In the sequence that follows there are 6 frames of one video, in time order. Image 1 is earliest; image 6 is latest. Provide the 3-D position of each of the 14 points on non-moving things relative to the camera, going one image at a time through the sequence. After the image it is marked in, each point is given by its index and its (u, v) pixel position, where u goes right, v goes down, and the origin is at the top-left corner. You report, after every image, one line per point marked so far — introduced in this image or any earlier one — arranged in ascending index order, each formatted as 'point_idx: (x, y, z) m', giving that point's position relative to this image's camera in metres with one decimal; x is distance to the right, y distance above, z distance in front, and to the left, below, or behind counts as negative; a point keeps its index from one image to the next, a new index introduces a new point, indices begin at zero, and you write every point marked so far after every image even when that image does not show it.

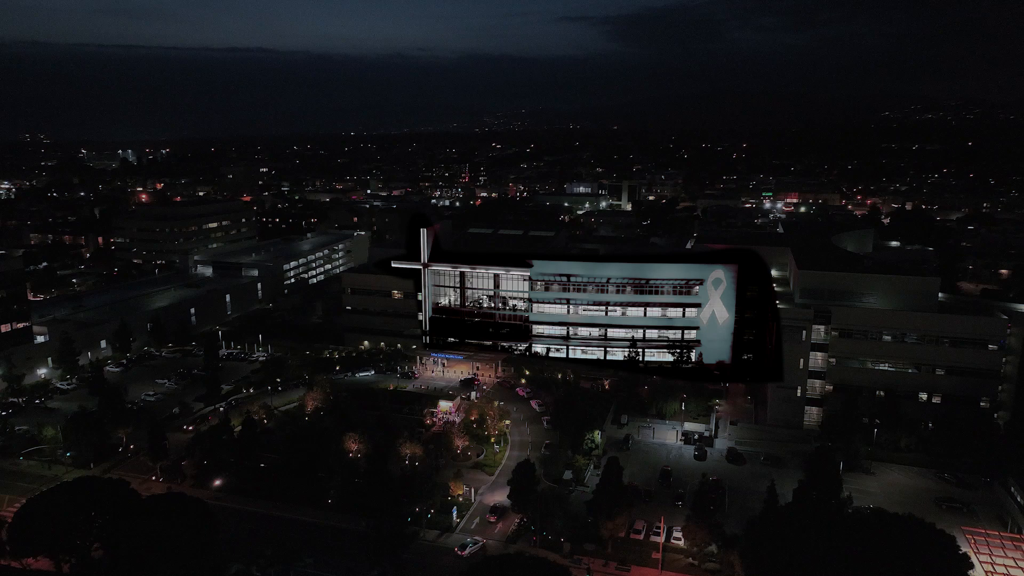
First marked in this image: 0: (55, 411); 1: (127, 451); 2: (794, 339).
0: (-14.0, -3.8, +19.0) m
1: (-10.2, -4.3, +16.3) m
2: (+8.3, -1.5, +18.1) m
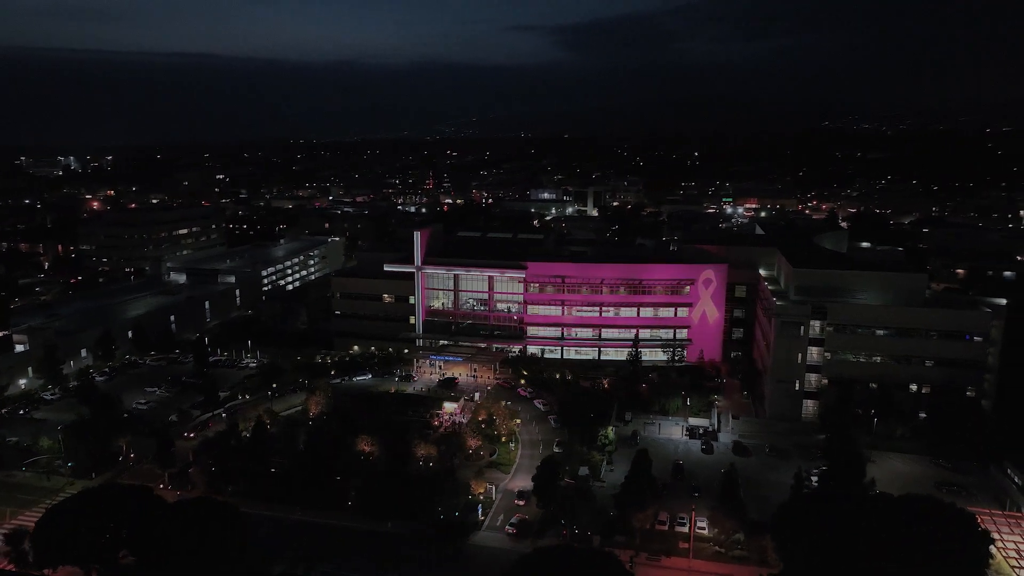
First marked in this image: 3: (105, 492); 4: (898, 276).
0: (-13.8, -3.9, +18.2) m
1: (-9.9, -4.4, +15.8) m
2: (+8.5, -1.4, +18.7) m
3: (-7.8, -3.9, +11.7) m
4: (+12.2, +0.4, +19.4) m
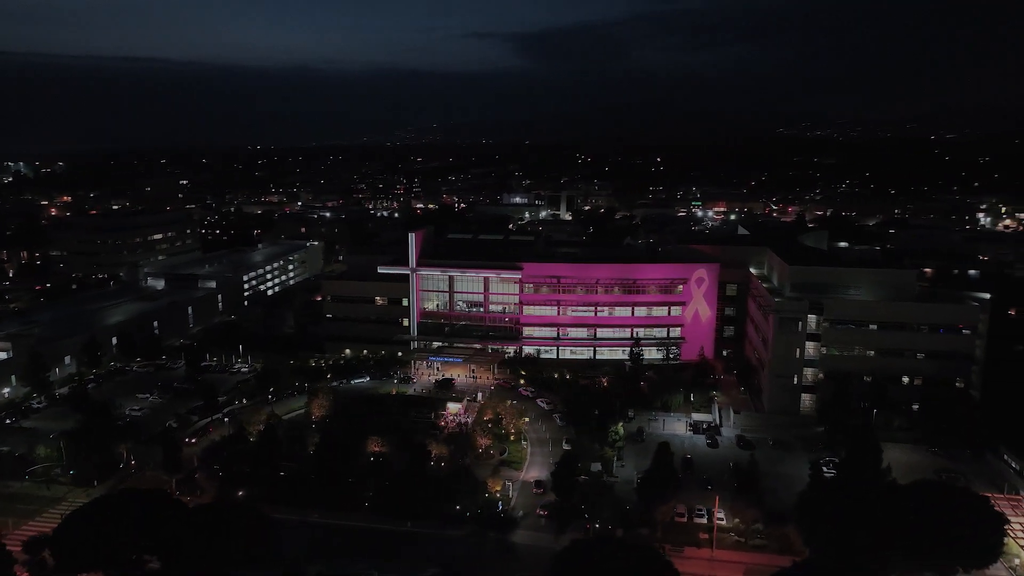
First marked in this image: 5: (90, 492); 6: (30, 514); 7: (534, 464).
0: (-13.6, -4.1, +17.6) m
1: (-9.6, -4.5, +15.4) m
2: (+8.7, -1.3, +19.1) m
3: (-7.3, -3.9, +11.4) m
4: (+12.3, +0.5, +20.0) m
5: (-9.8, -4.7, +14.3) m
6: (-10.5, -4.9, +13.4) m
7: (+0.6, -4.5, +15.8) m
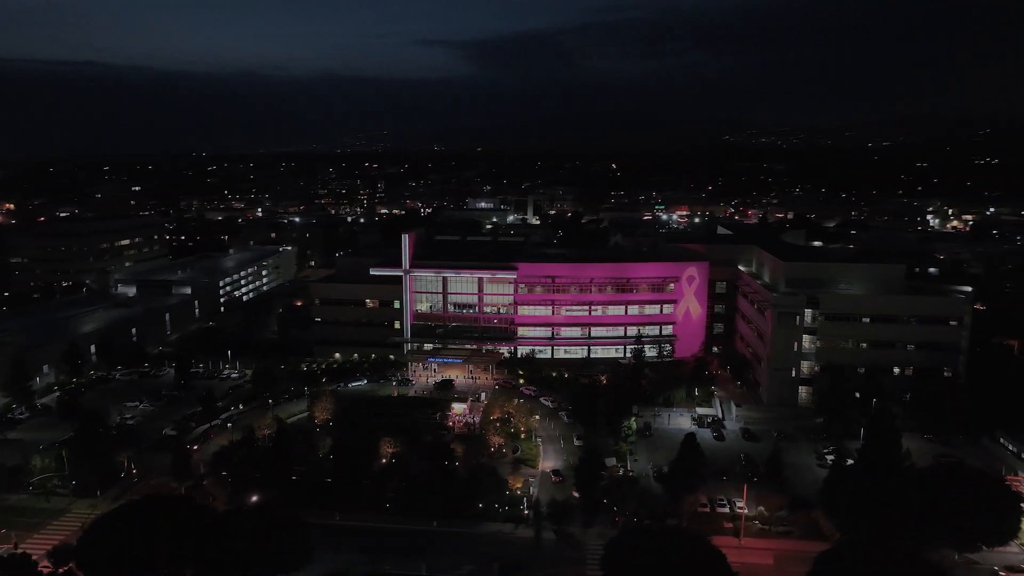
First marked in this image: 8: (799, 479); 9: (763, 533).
0: (-13.3, -4.2, +16.8) m
1: (-9.1, -4.5, +14.8) m
2: (+8.8, -1.2, +19.6) m
3: (-6.7, -3.9, +11.0) m
4: (+12.3, +0.7, +20.7) m
5: (-9.3, -4.8, +13.8) m
6: (-10.0, -5.0, +12.8) m
7: (+0.9, -4.4, +15.8) m
8: (+6.8, -4.5, +14.6) m
9: (+5.0, -4.9, +12.3) m
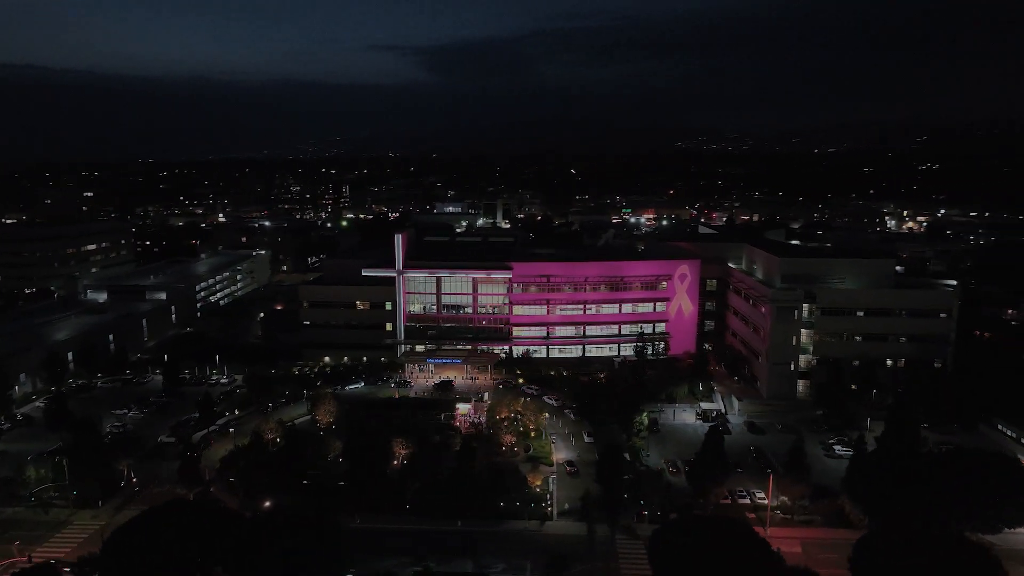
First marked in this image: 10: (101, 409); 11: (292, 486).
0: (-13.0, -4.3, +16.0) m
1: (-8.7, -4.5, +14.2) m
2: (+8.9, -1.0, +20.0) m
3: (-6.1, -3.8, +10.5) m
4: (+12.3, +0.9, +21.3) m
5: (-8.9, -4.8, +13.1) m
6: (-9.4, -5.0, +12.2) m
7: (+1.3, -4.3, +15.7) m
8: (+7.2, -4.3, +14.9) m
9: (+5.5, -4.7, +12.4) m
10: (-13.0, -3.8, +19.5) m
11: (-5.0, -4.4, +13.9) m
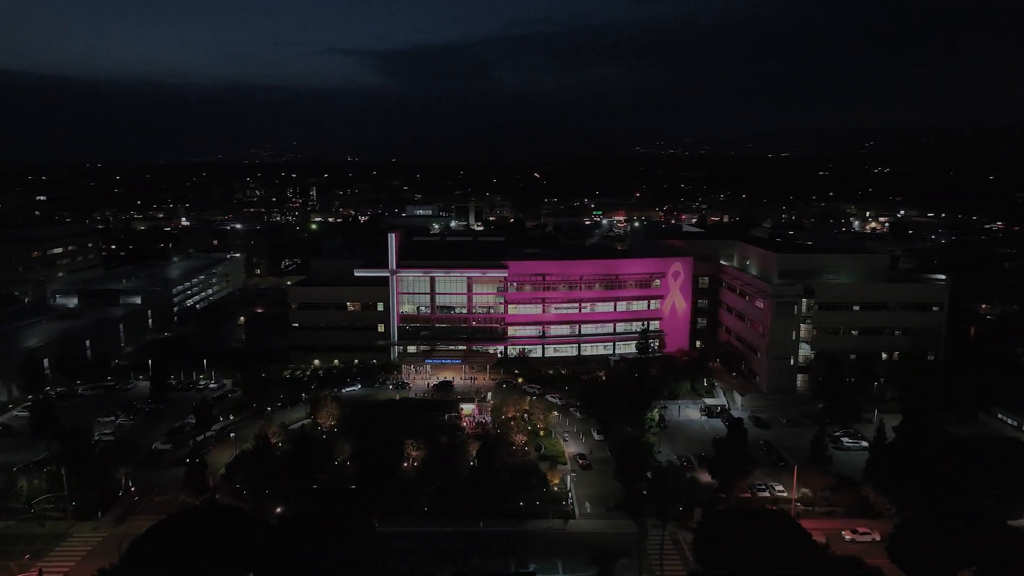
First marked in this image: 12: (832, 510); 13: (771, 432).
0: (-12.7, -4.3, +15.2) m
1: (-8.3, -4.5, +13.6) m
2: (+9.0, -0.9, +20.2) m
3: (-5.5, -3.8, +10.0) m
4: (+12.3, +1.1, +21.6) m
5: (-8.4, -4.8, +12.5) m
6: (-8.9, -5.0, +11.5) m
7: (+1.6, -4.2, +15.6) m
8: (+7.5, -4.2, +15.0) m
9: (+6.0, -4.6, +12.5) m
10: (-12.8, -3.9, +18.6) m
11: (-4.6, -4.4, +13.4) m
12: (+6.5, -4.5, +12.5) m
13: (+7.4, -4.1, +17.4) m
